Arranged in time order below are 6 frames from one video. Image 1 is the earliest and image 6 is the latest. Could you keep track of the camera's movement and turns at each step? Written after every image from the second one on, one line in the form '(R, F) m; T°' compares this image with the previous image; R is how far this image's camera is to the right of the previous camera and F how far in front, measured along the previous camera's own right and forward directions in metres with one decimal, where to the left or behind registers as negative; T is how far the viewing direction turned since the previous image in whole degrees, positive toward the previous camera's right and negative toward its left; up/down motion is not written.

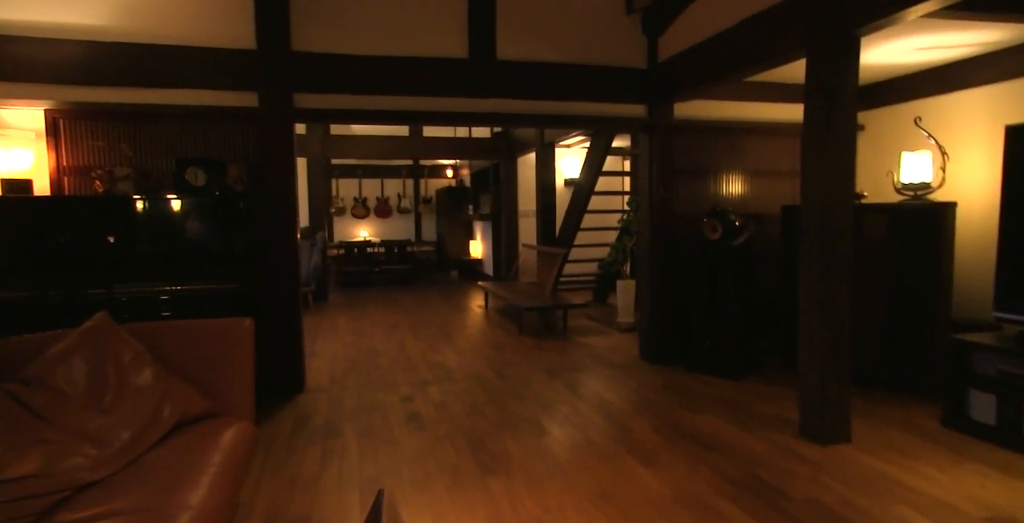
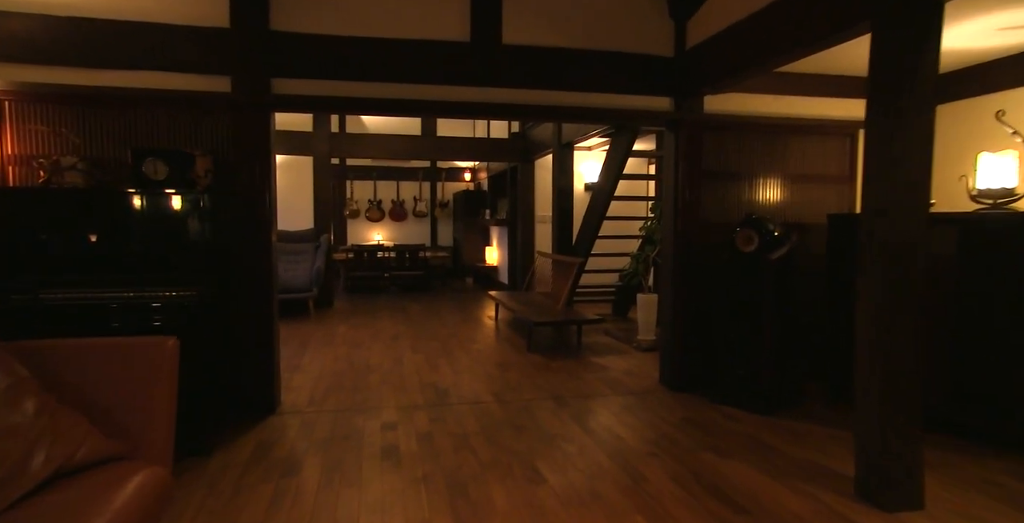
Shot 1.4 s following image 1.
(+0.1, +0.5) m; -2°
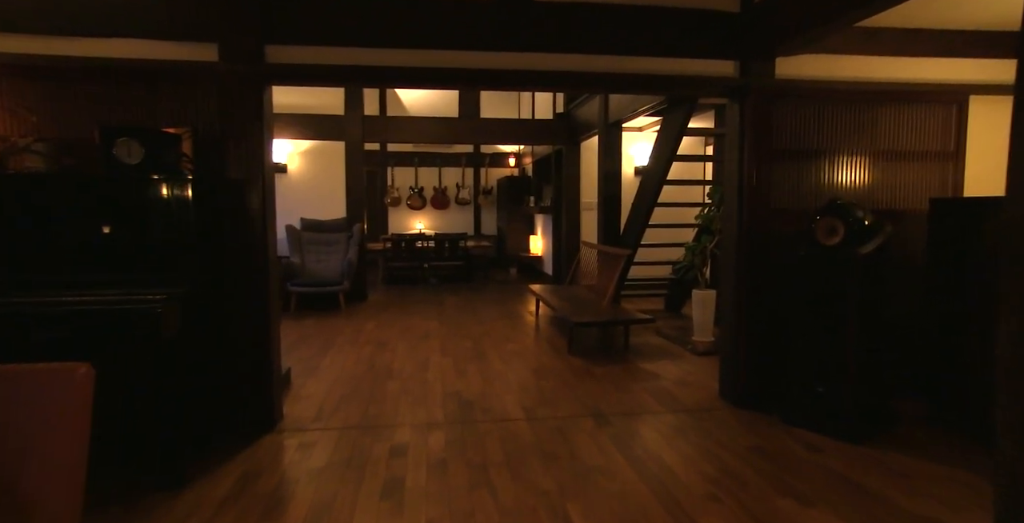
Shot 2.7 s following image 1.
(+0.1, +0.5) m; -5°
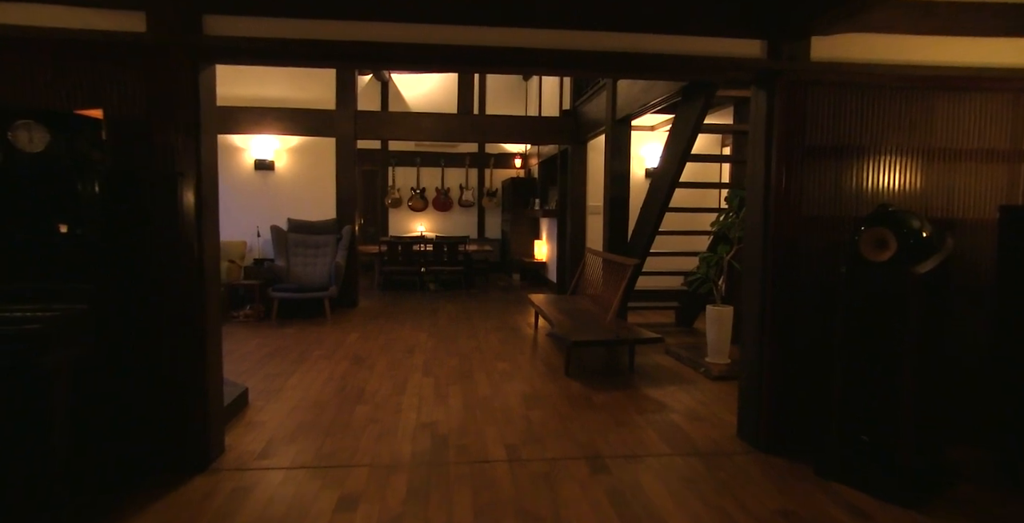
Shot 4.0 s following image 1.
(+0.1, +0.5) m; -1°
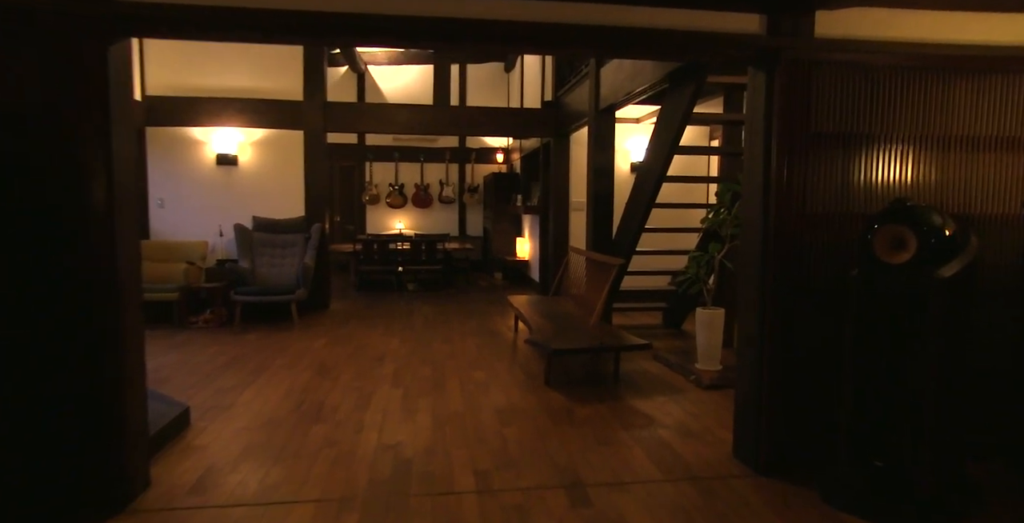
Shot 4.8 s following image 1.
(+0.1, +0.3) m; +1°
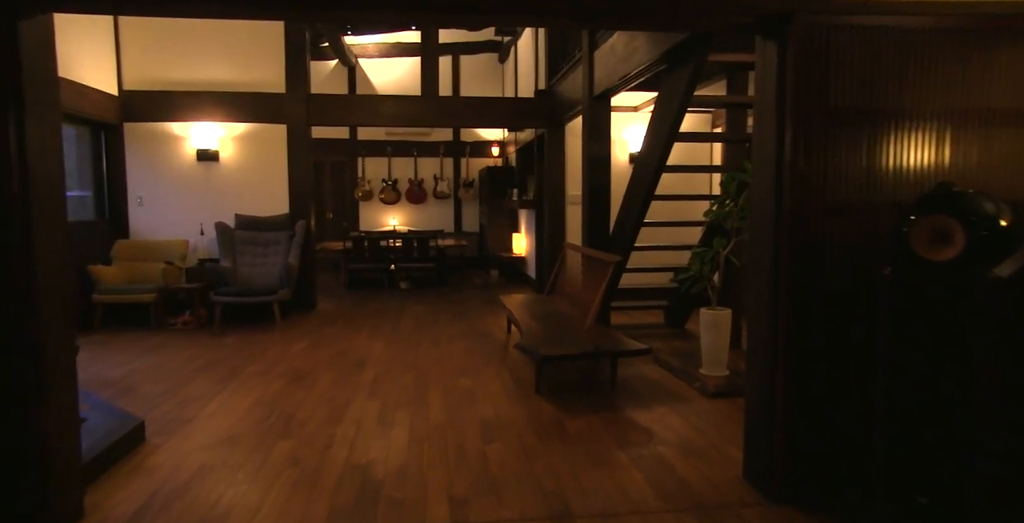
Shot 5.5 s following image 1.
(+0.1, +0.3) m; 0°
